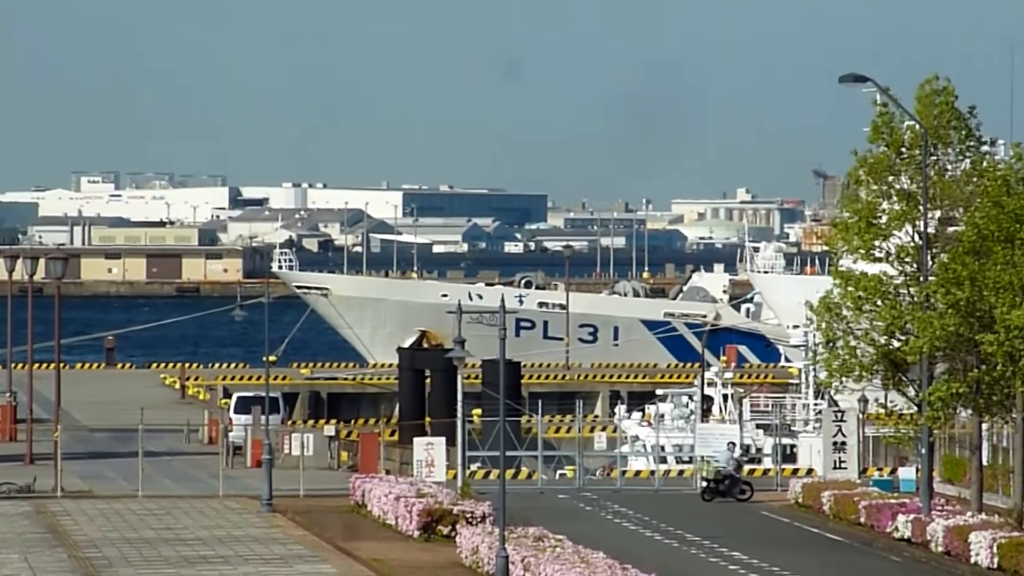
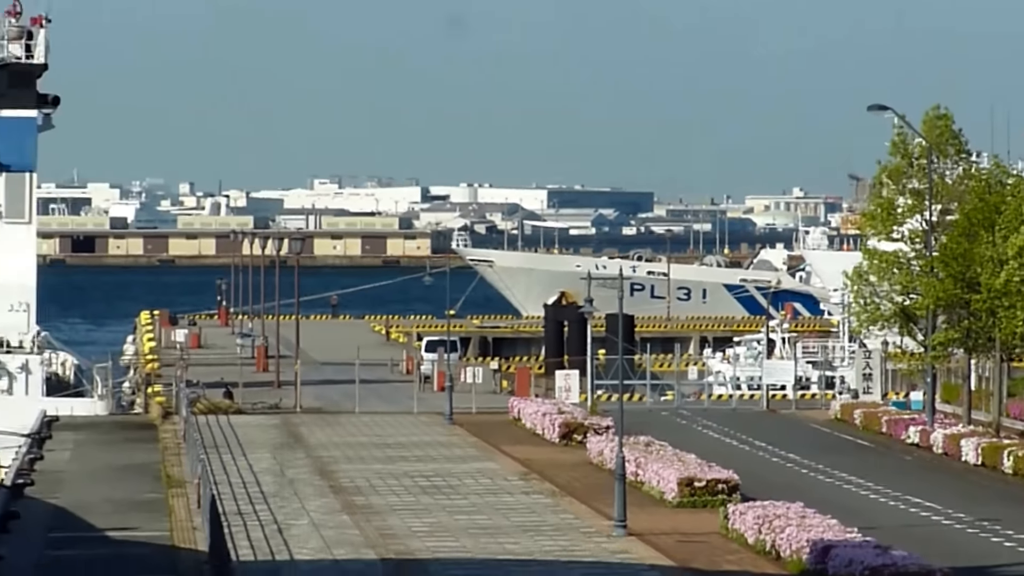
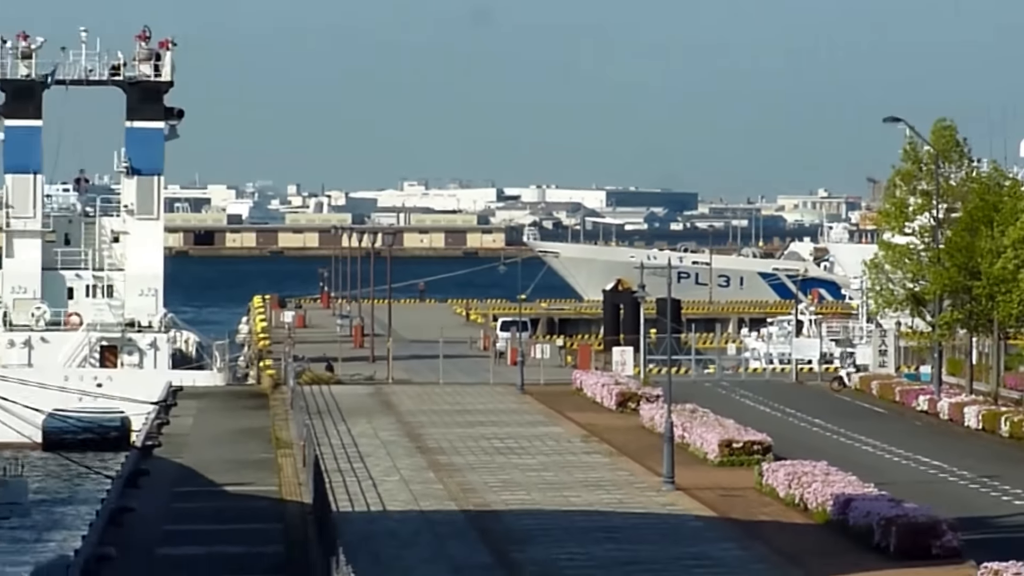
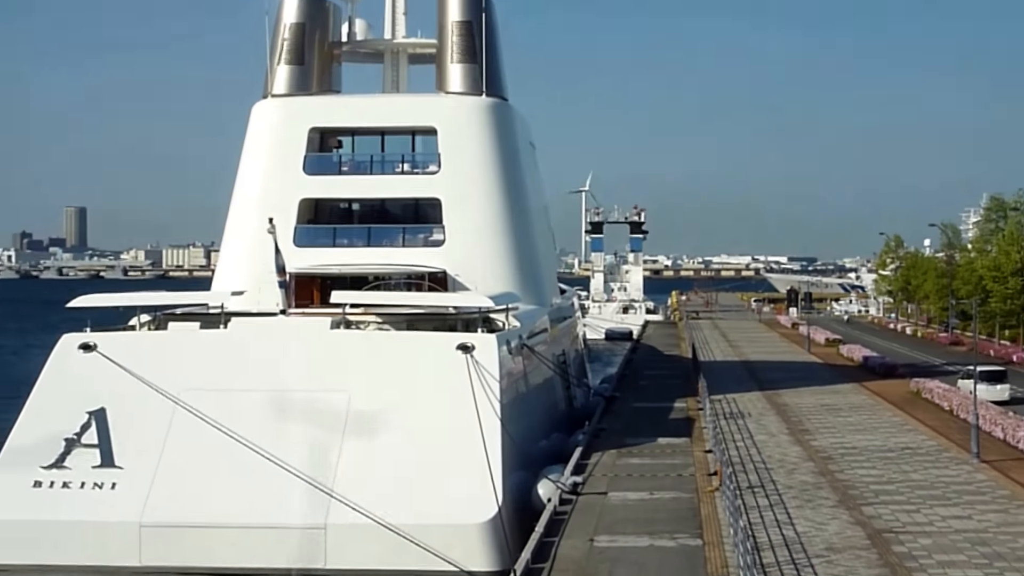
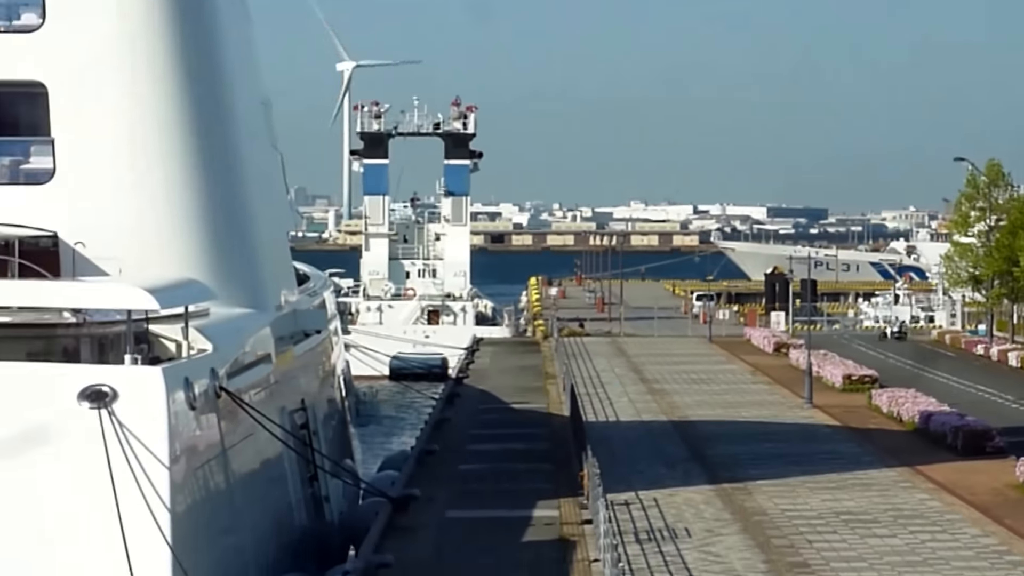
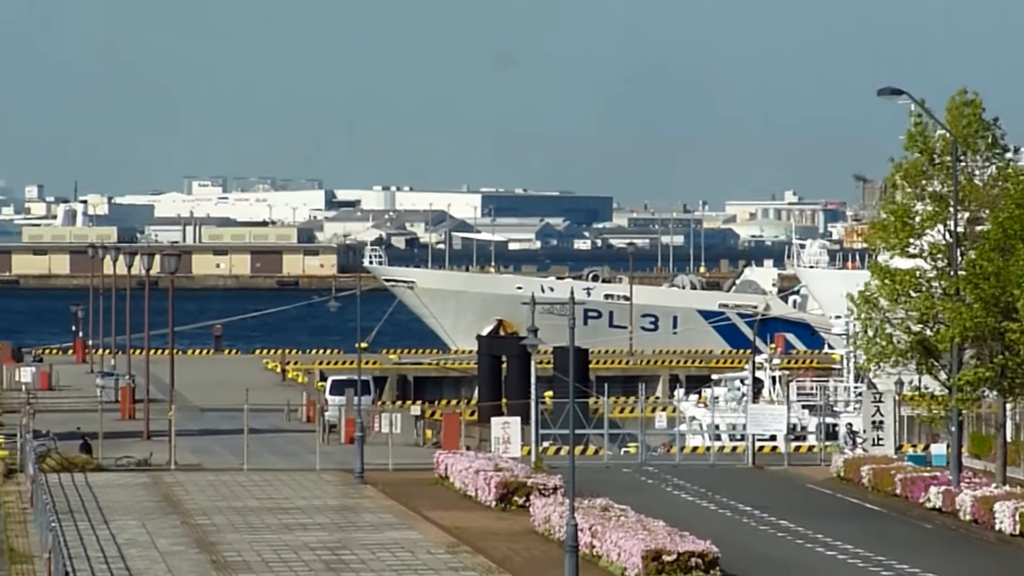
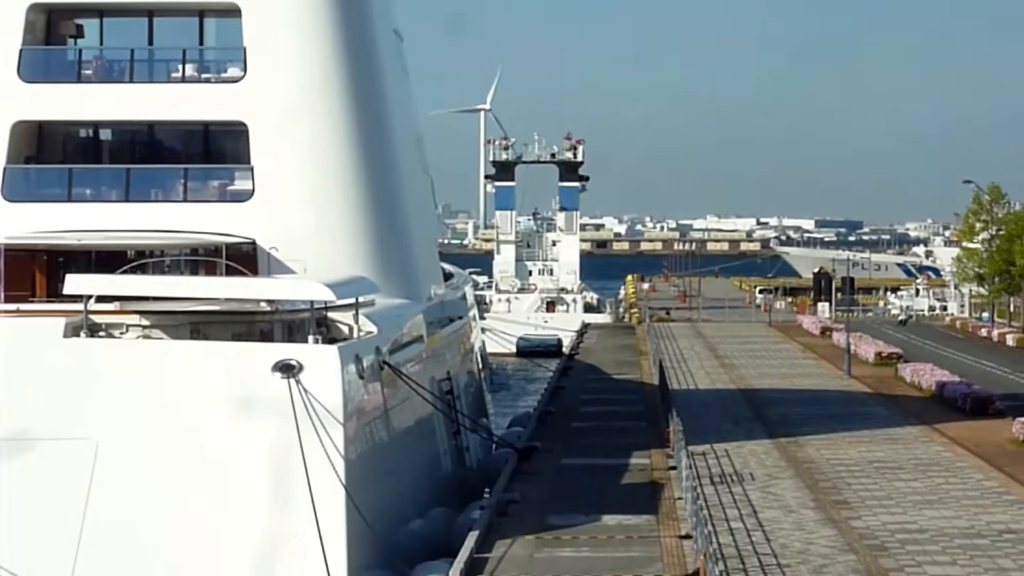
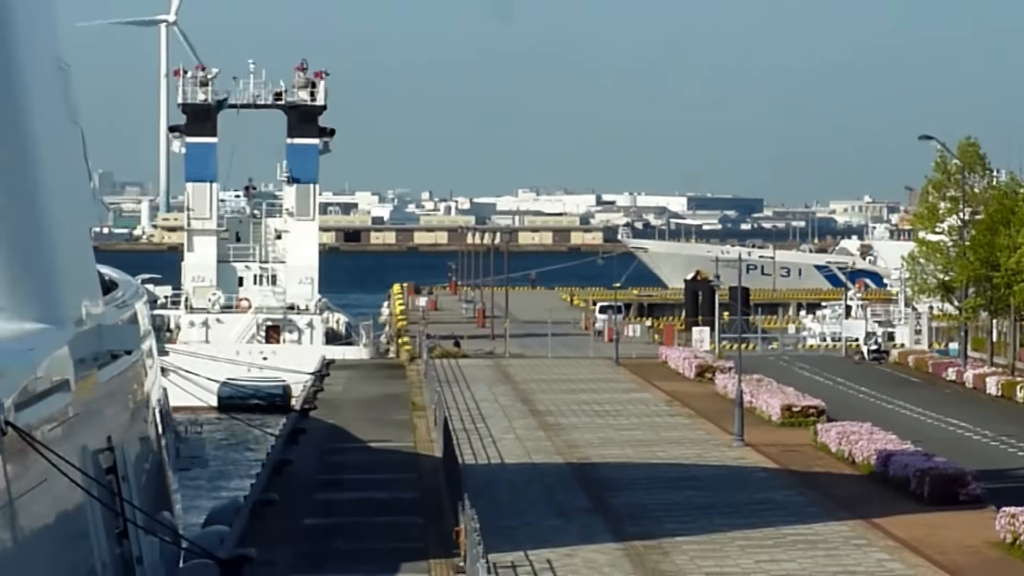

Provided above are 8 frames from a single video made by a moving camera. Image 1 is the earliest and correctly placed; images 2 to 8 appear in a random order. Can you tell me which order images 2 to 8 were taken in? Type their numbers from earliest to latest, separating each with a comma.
6, 2, 3, 8, 5, 7, 4
